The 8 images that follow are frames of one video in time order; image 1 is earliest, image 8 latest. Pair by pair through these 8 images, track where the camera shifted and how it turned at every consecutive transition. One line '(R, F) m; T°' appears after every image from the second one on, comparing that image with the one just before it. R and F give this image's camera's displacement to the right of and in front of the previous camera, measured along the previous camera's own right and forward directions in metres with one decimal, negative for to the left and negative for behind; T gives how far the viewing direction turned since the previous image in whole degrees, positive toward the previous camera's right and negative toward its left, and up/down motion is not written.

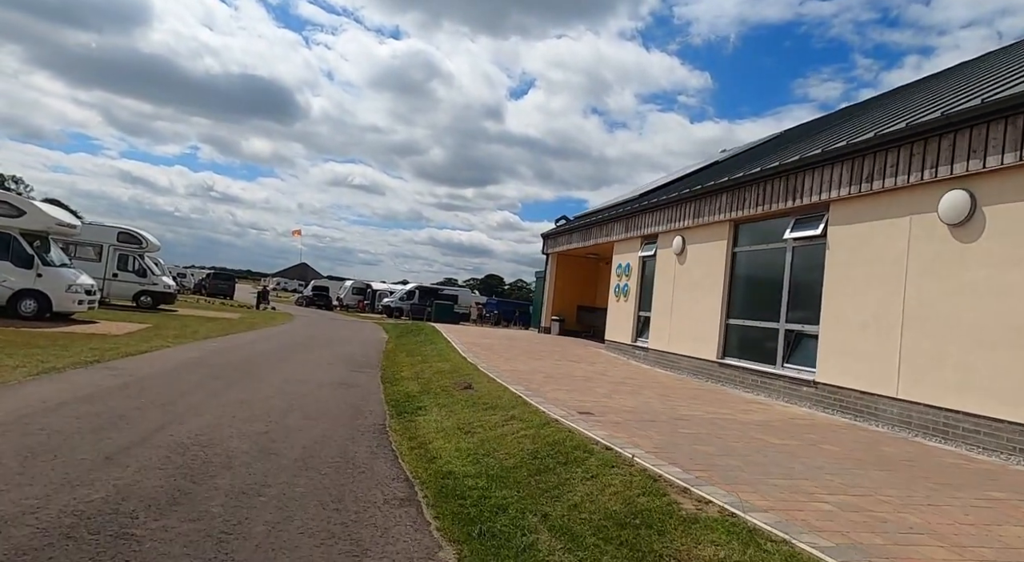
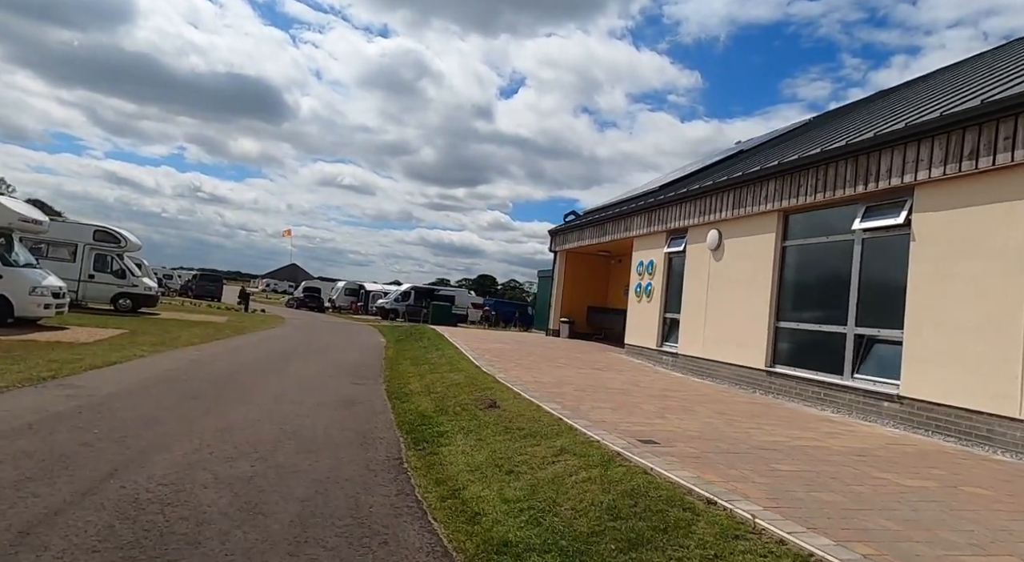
(-0.6, +1.5) m; +1°
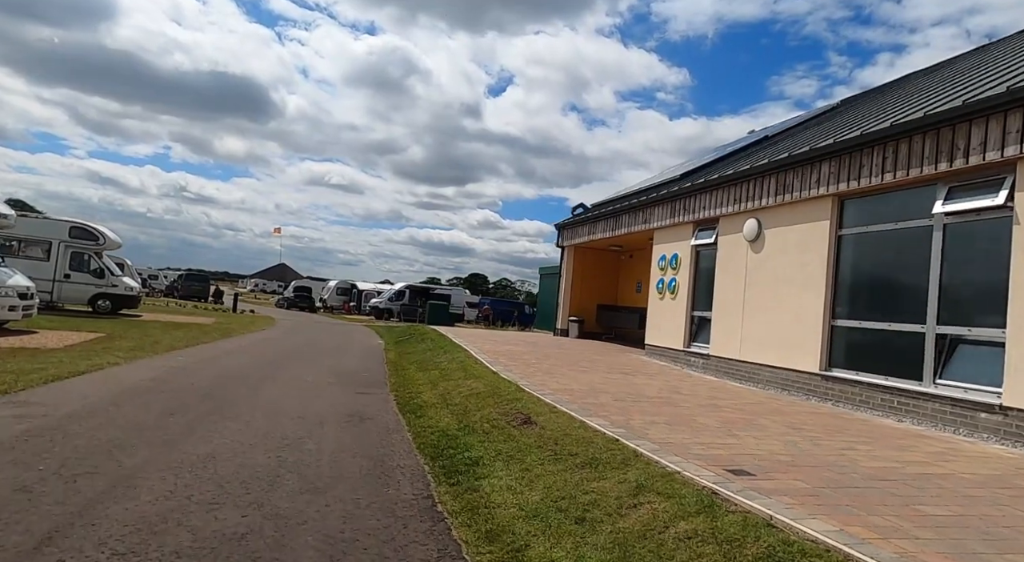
(-0.6, +1.3) m; +1°
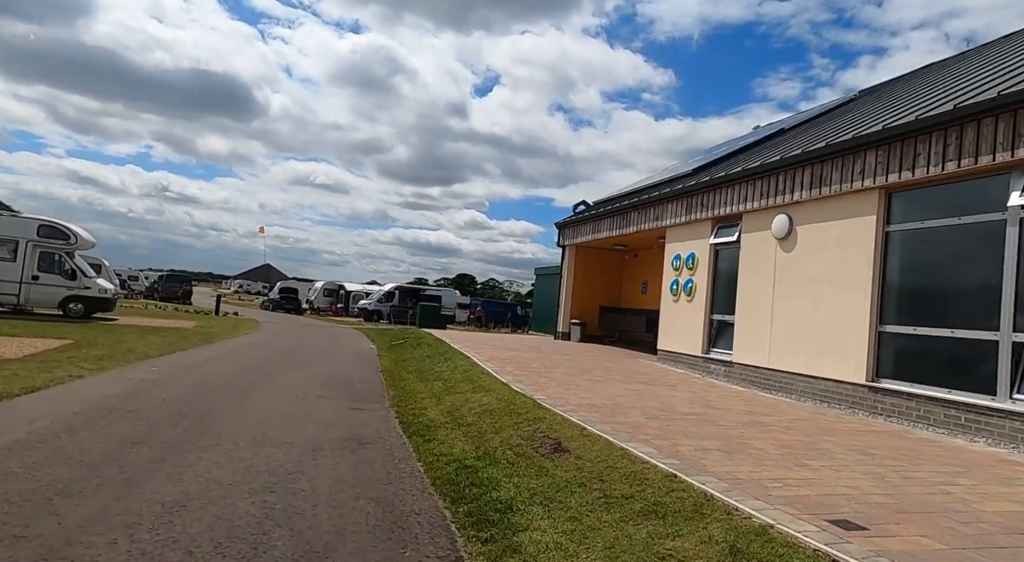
(-0.4, +1.1) m; +1°
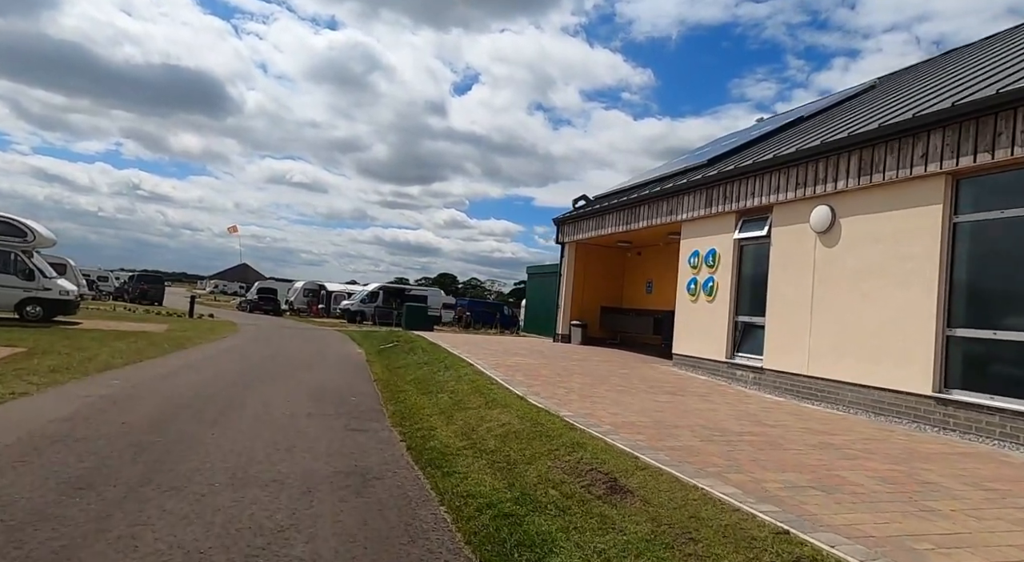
(-0.5, +1.2) m; +2°
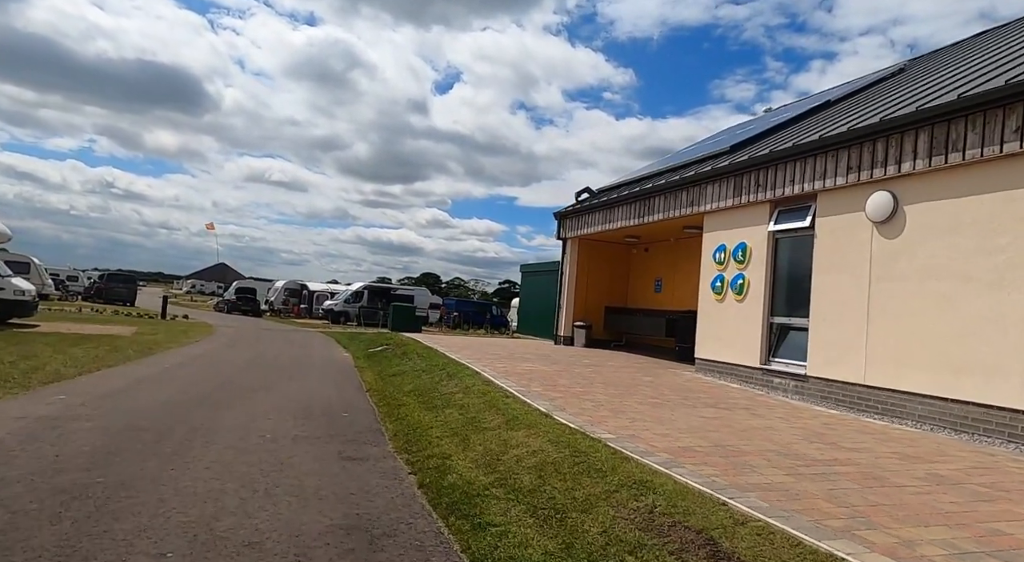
(-0.5, +1.4) m; +2°
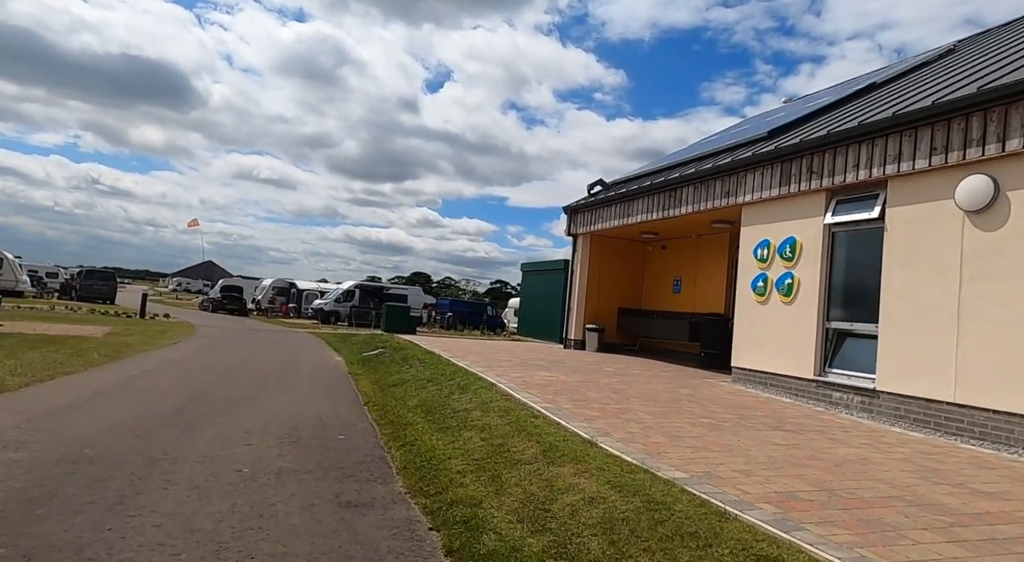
(-0.5, +1.4) m; +1°
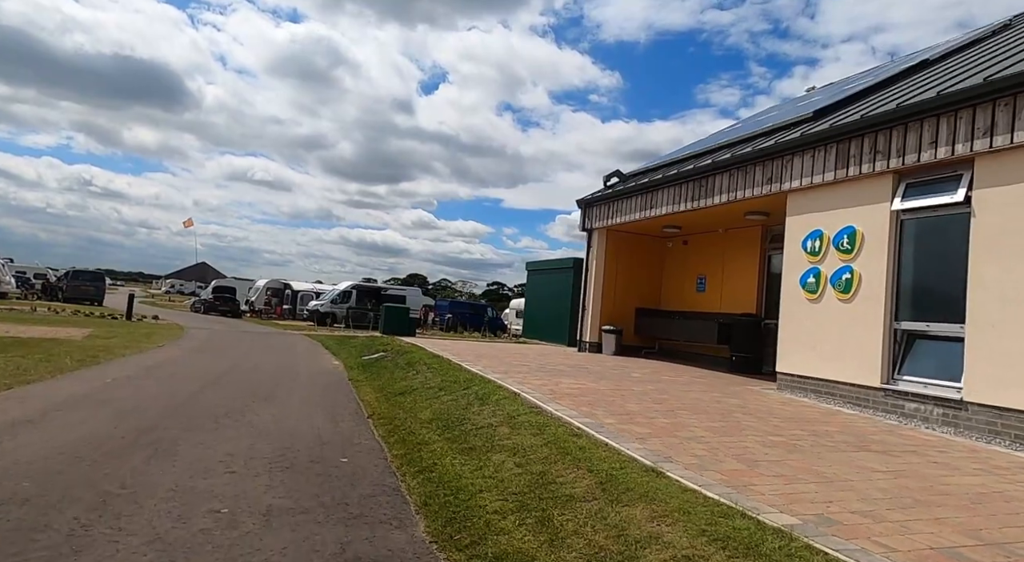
(-0.4, +1.2) m; 0°
